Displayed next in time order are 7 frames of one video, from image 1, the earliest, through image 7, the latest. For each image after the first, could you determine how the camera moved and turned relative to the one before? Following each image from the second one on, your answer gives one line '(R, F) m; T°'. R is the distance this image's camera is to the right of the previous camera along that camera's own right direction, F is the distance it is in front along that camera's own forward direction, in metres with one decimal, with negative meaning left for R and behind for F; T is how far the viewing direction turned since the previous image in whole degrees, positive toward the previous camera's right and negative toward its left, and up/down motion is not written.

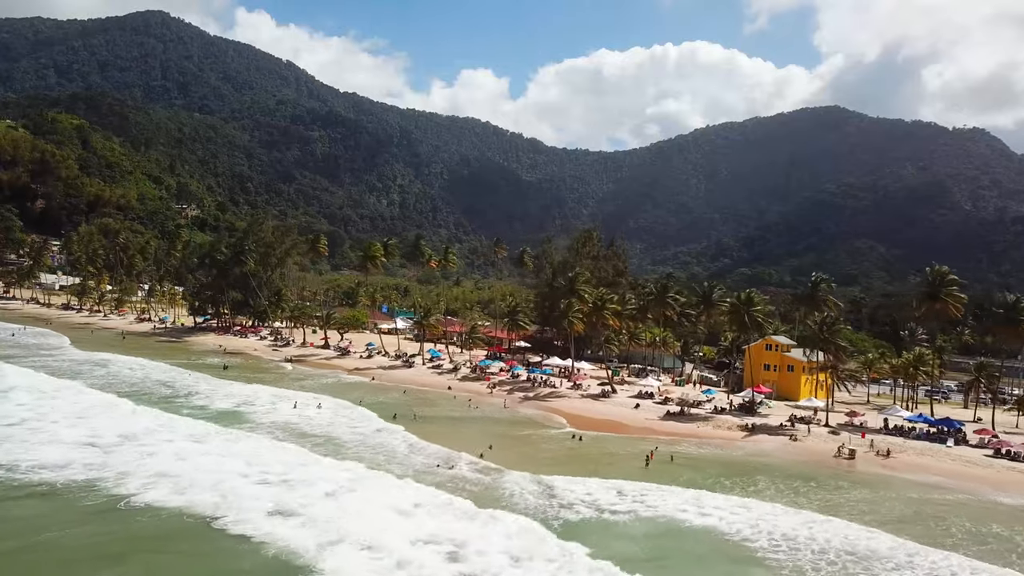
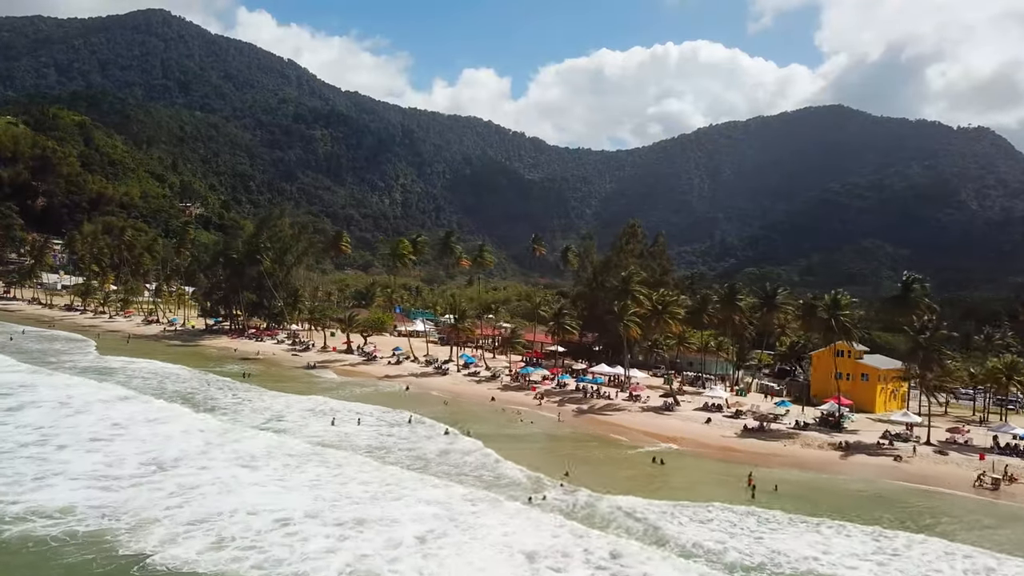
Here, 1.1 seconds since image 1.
(-3.1, +4.5) m; 0°
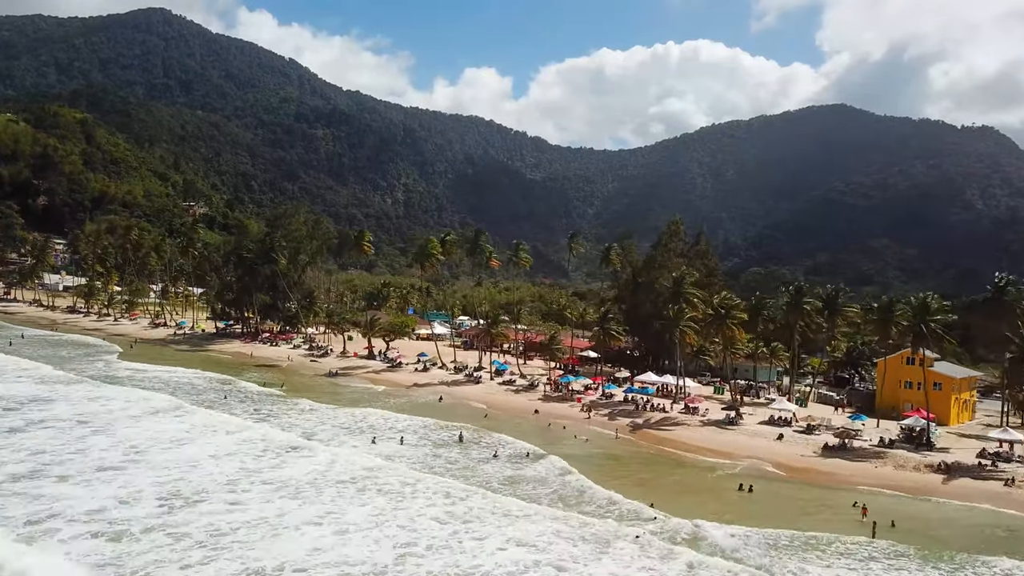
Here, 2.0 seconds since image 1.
(-2.5, +3.7) m; 0°
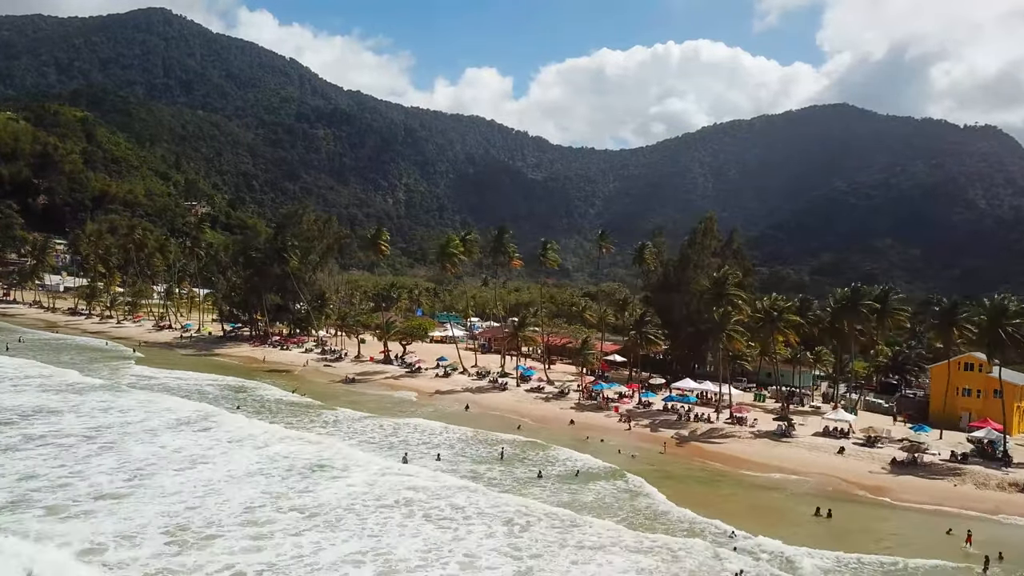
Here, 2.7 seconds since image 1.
(-1.8, +2.7) m; 0°
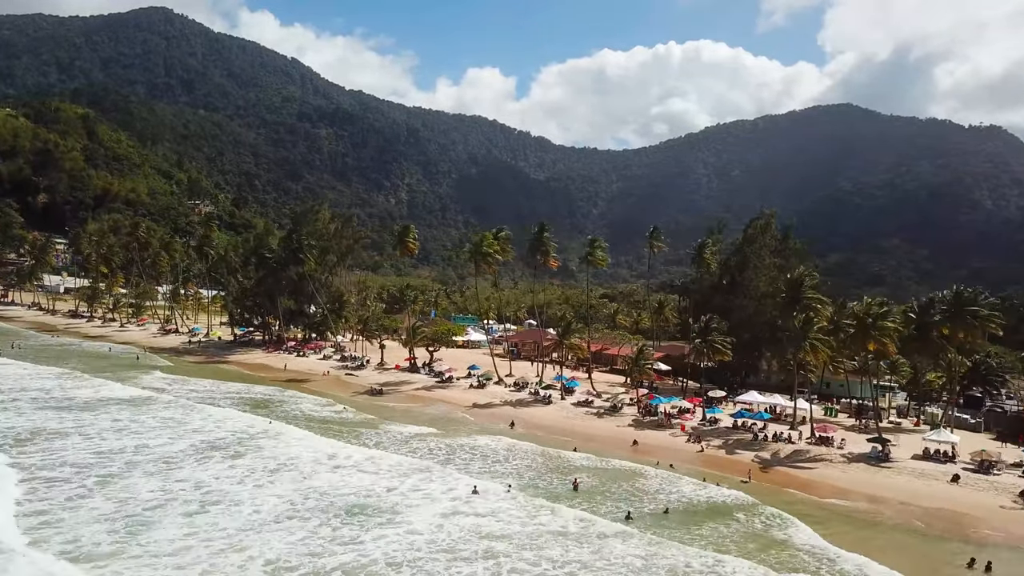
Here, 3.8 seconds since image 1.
(-2.6, +4.3) m; 0°
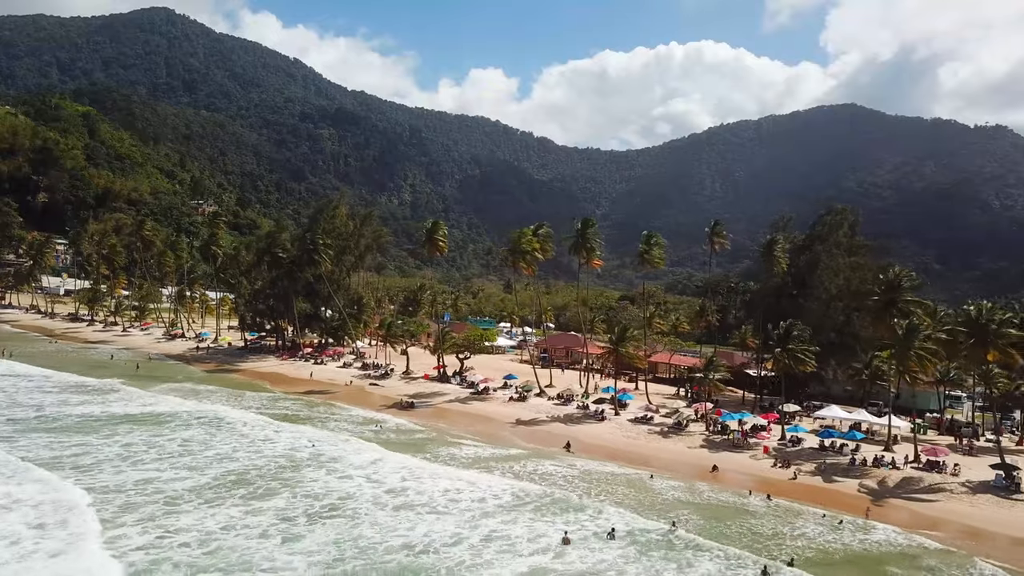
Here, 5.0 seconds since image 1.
(-2.4, +4.4) m; 0°
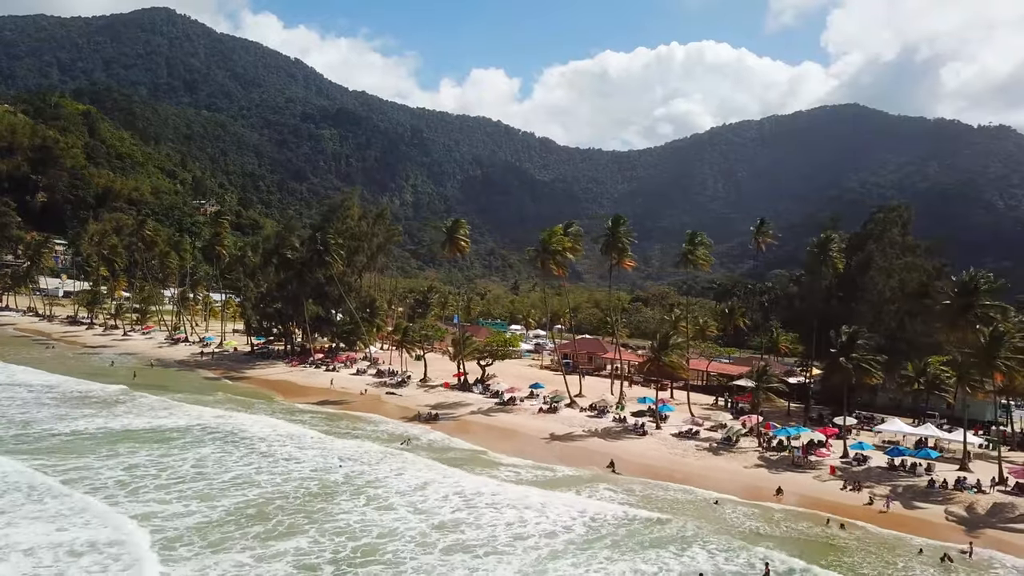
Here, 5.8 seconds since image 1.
(-1.5, +2.9) m; 0°
